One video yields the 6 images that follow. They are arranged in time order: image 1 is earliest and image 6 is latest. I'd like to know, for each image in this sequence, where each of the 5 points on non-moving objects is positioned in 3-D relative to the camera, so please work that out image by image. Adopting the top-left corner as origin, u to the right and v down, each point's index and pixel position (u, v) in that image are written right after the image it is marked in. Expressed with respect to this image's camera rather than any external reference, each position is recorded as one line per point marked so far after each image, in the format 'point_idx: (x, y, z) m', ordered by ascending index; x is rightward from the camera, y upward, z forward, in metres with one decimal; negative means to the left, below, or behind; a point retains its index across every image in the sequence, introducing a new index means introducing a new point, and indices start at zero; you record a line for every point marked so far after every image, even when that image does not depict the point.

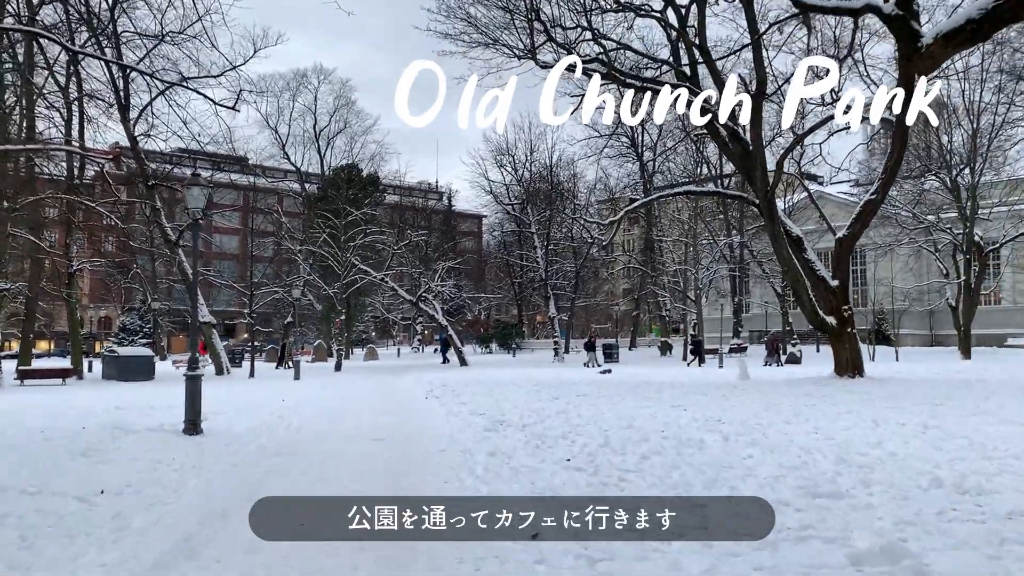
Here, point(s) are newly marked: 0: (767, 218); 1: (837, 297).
0: (+6.1, +1.6, +17.9) m
1: (+8.4, -0.3, +19.3) m
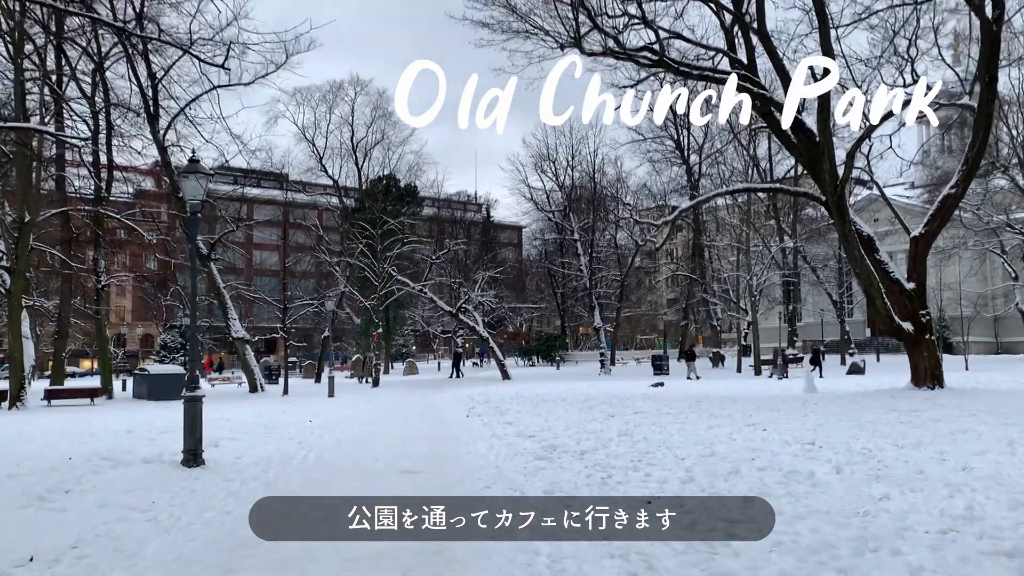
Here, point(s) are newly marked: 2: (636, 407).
0: (+7.1, +1.5, +16.3) m
1: (+9.5, -0.3, +17.5) m
2: (+2.3, -2.2, +13.9) m
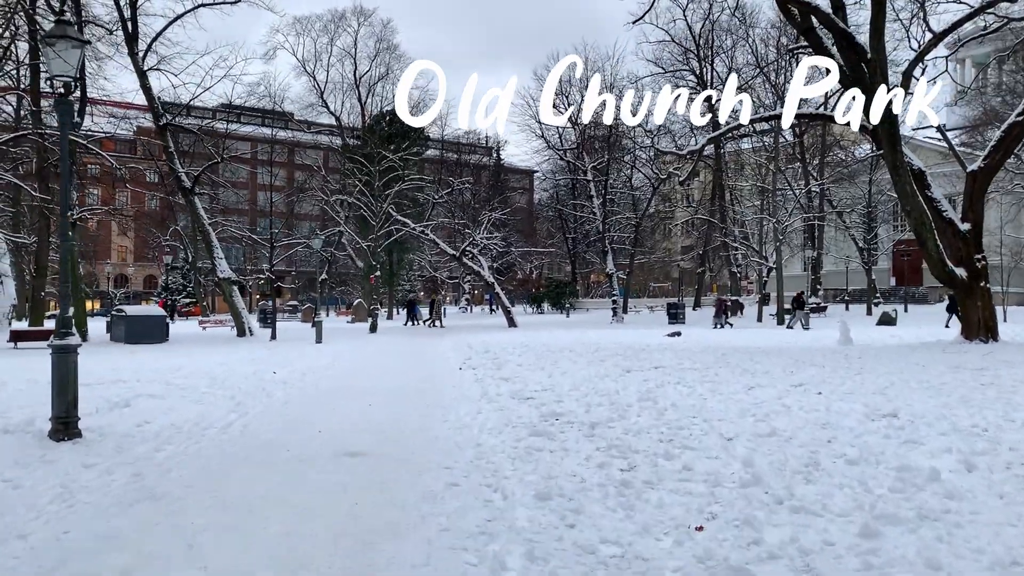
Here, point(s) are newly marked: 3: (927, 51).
0: (+7.2, +2.7, +14.2) m
1: (+9.6, +0.9, +15.5) m
2: (+2.3, -1.2, +12.2) m
3: (+7.8, +4.4, +13.8) m
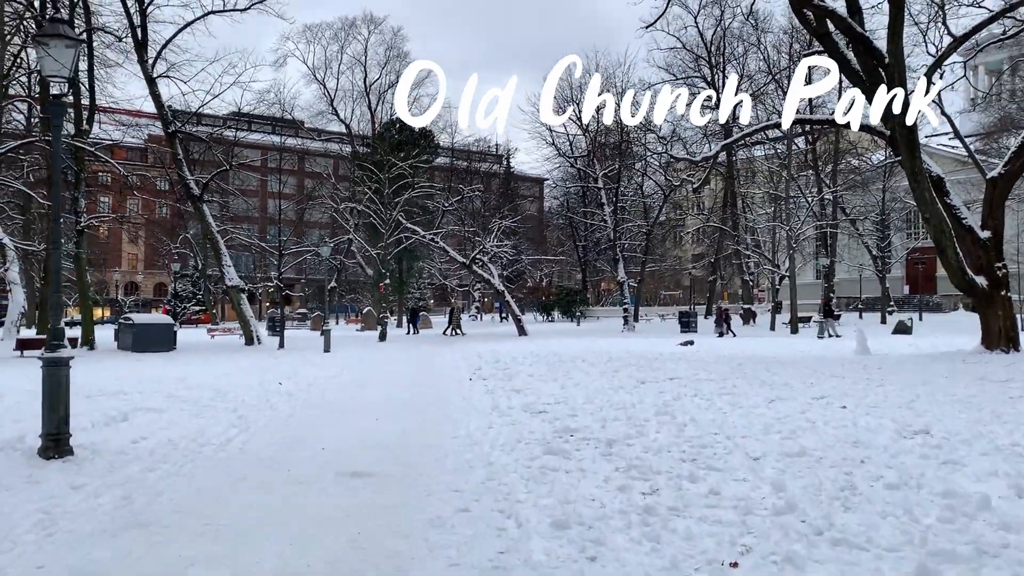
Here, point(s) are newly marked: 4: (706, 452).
0: (+7.4, +2.5, +13.8) m
1: (+9.8, +0.7, +15.1) m
2: (+2.5, -1.3, +11.8) m
3: (+8.0, +4.3, +13.5) m
4: (+1.3, -1.1, +4.8) m
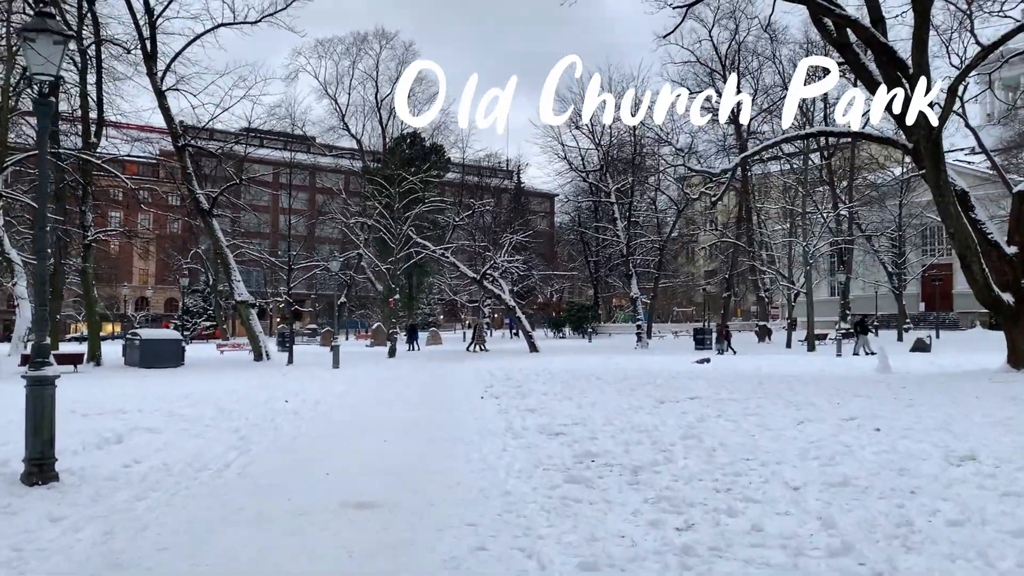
0: (+7.6, +2.2, +13.5) m
1: (+10.0, +0.4, +14.6) m
2: (+2.7, -1.6, +11.4) m
3: (+8.2, +4.0, +13.1) m
4: (+1.4, -1.2, +4.5) m
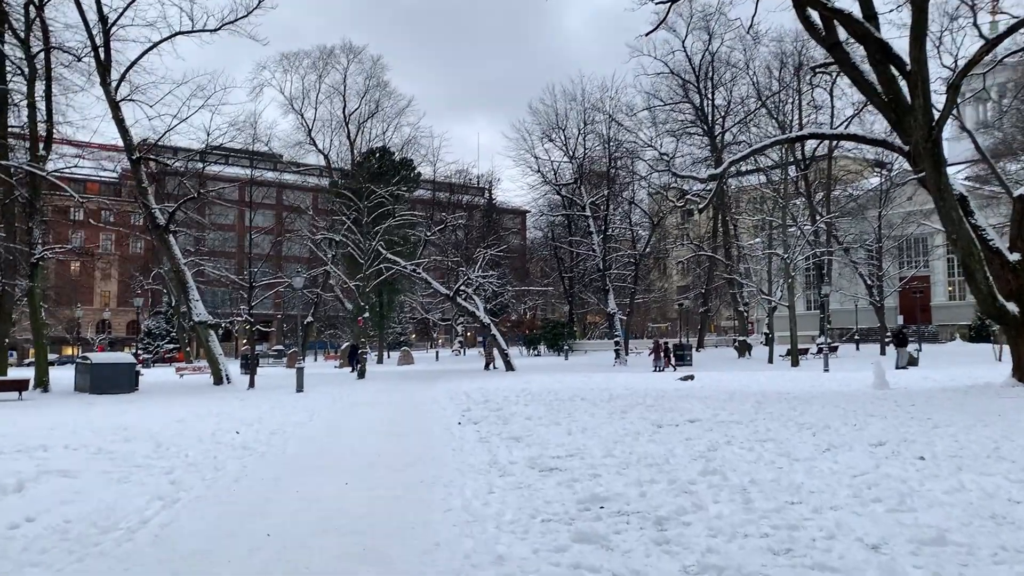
0: (+7.2, +2.1, +12.8) m
1: (+9.6, +0.2, +14.0) m
2: (+2.4, -1.7, +10.5) m
3: (+7.8, +3.8, +12.5) m
4: (+1.4, -1.2, +3.5) m
